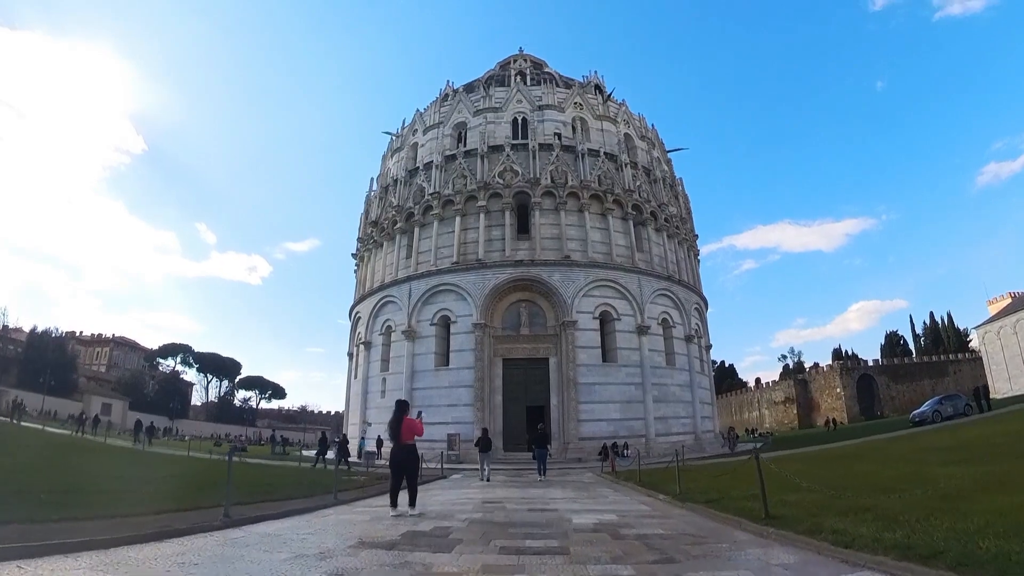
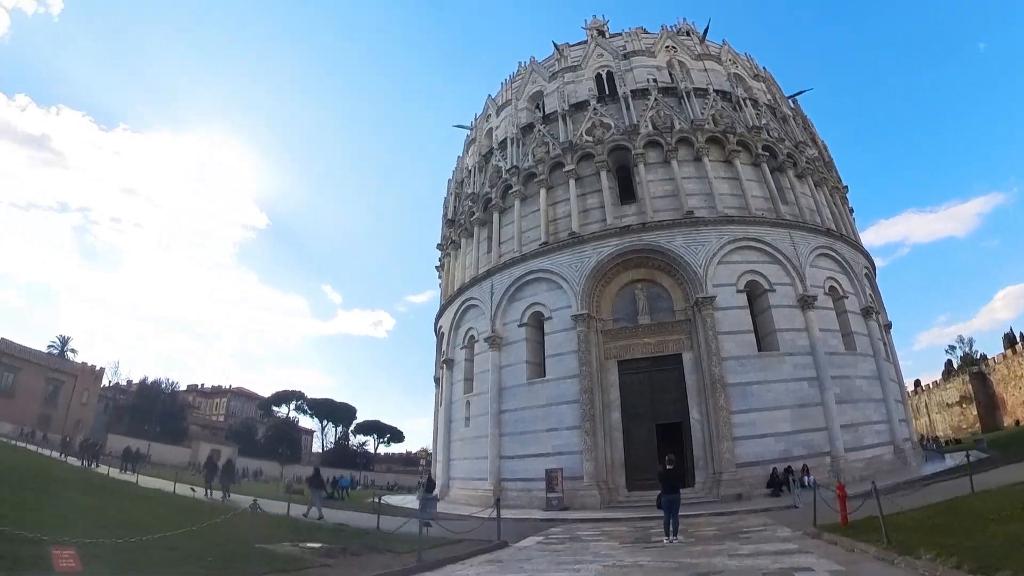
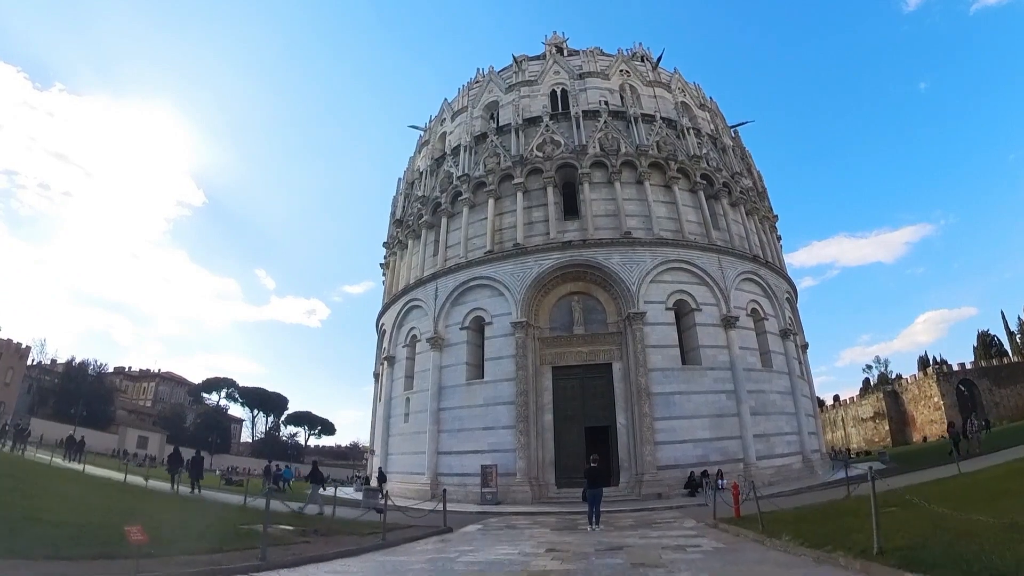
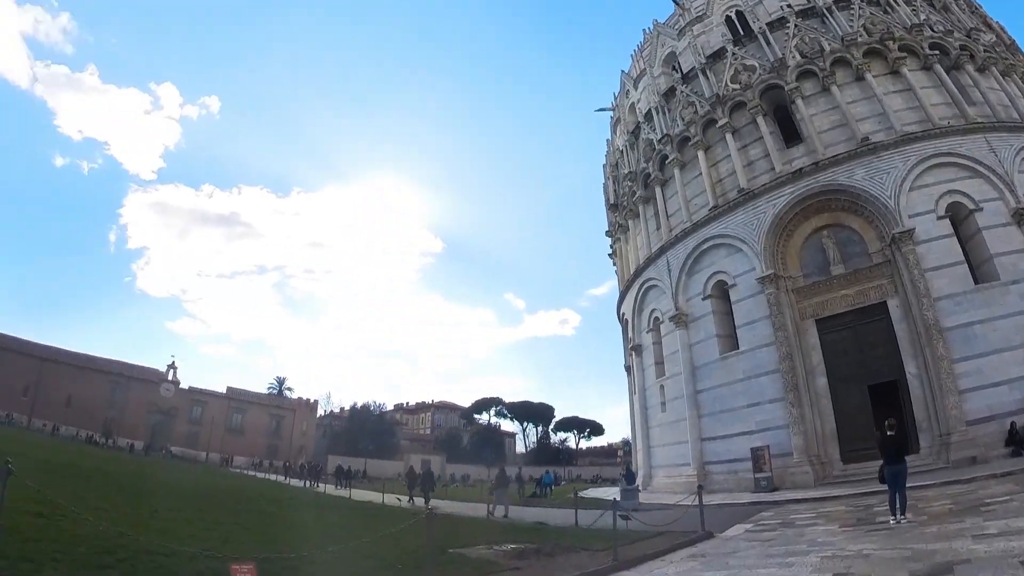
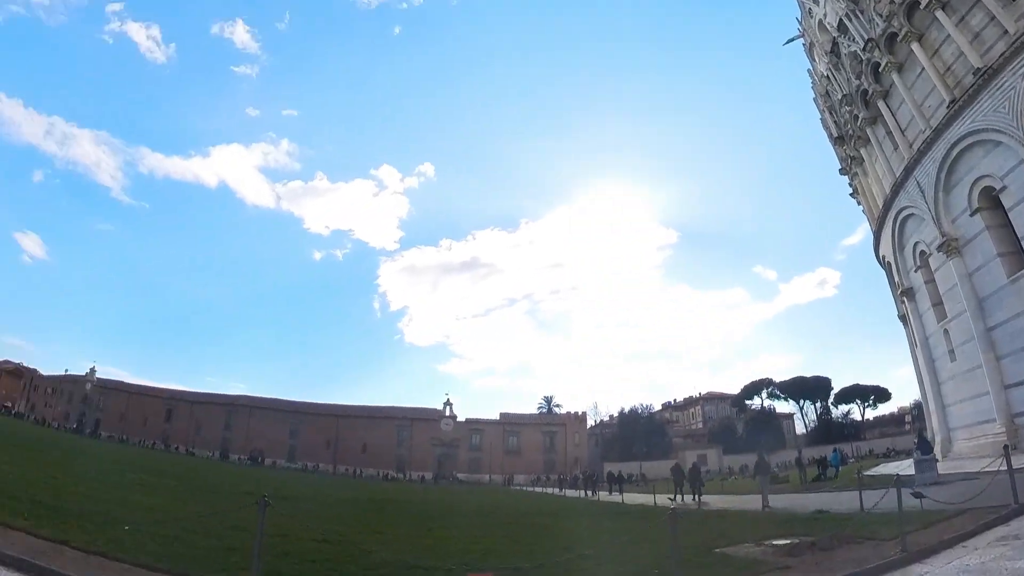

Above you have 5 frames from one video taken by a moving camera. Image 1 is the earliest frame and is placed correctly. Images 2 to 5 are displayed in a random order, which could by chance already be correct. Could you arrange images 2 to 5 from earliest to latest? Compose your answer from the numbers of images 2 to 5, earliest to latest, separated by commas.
3, 2, 4, 5
